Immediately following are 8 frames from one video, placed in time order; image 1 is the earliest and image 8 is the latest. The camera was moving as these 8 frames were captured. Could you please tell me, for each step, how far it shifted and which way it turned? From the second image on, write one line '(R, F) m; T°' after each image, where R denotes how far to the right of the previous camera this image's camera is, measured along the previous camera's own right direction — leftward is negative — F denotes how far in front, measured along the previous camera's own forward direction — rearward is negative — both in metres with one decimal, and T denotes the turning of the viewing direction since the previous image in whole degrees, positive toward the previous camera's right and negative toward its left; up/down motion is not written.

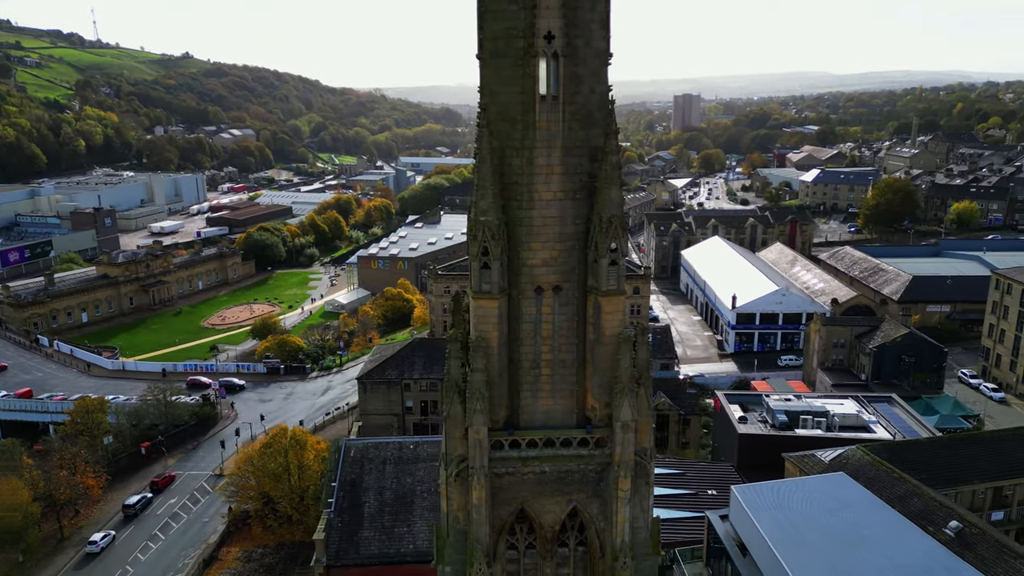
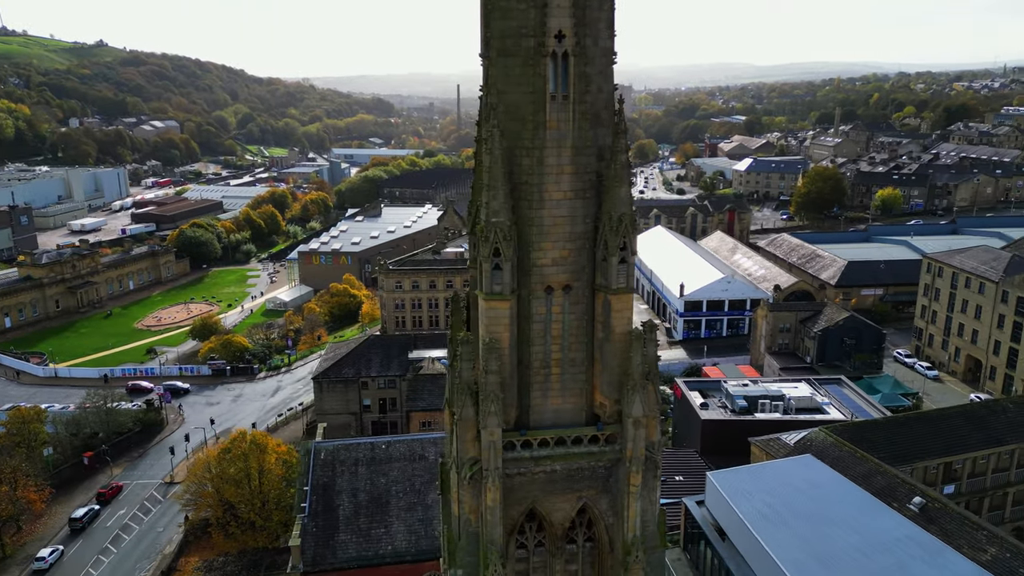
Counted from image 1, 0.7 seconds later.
(-1.2, +0.1) m; +5°
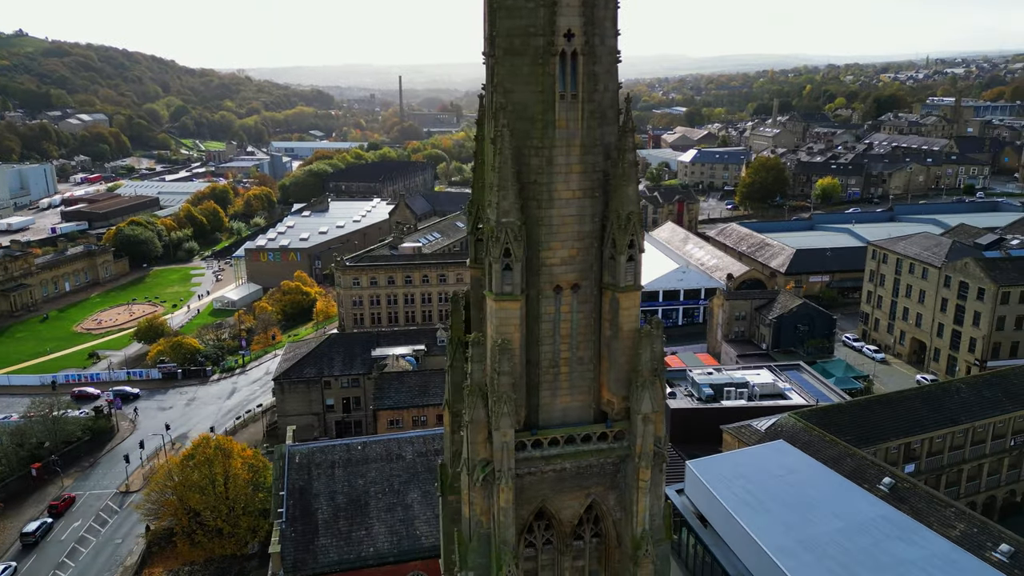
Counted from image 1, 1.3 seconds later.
(-1.1, +0.1) m; +4°
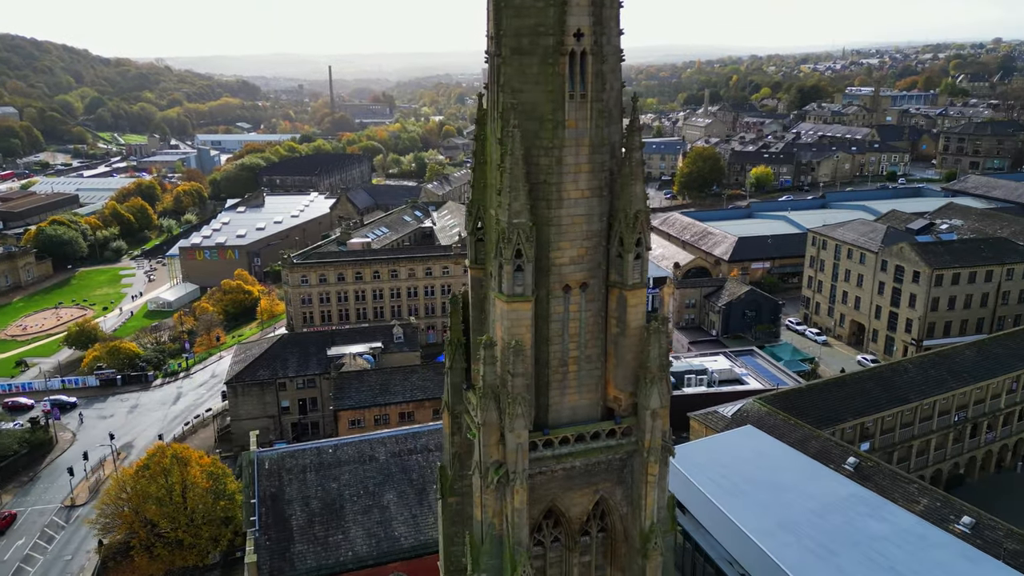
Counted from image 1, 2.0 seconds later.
(-1.2, +0.1) m; +5°
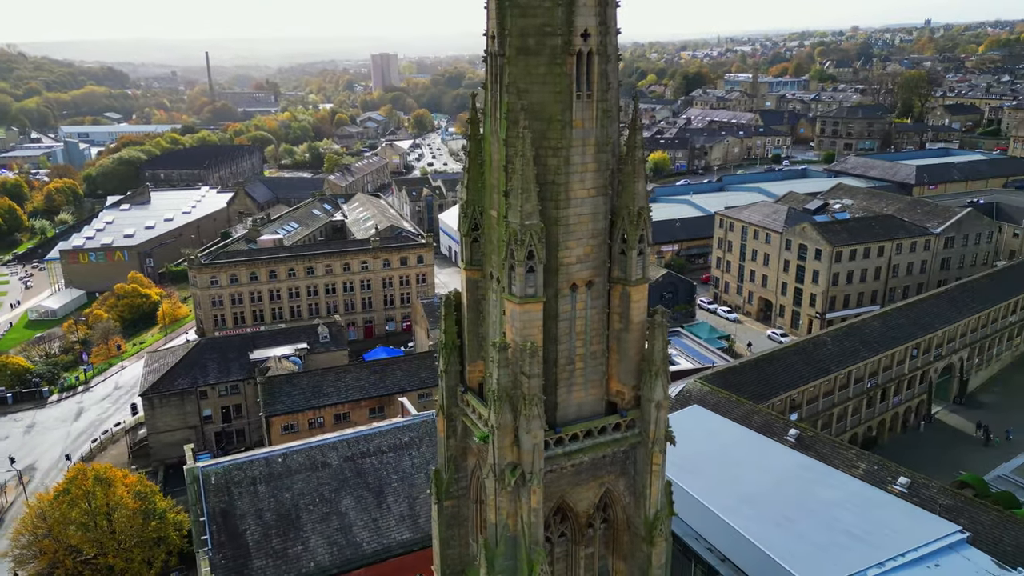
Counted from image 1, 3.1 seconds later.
(-1.8, +0.2) m; +8°
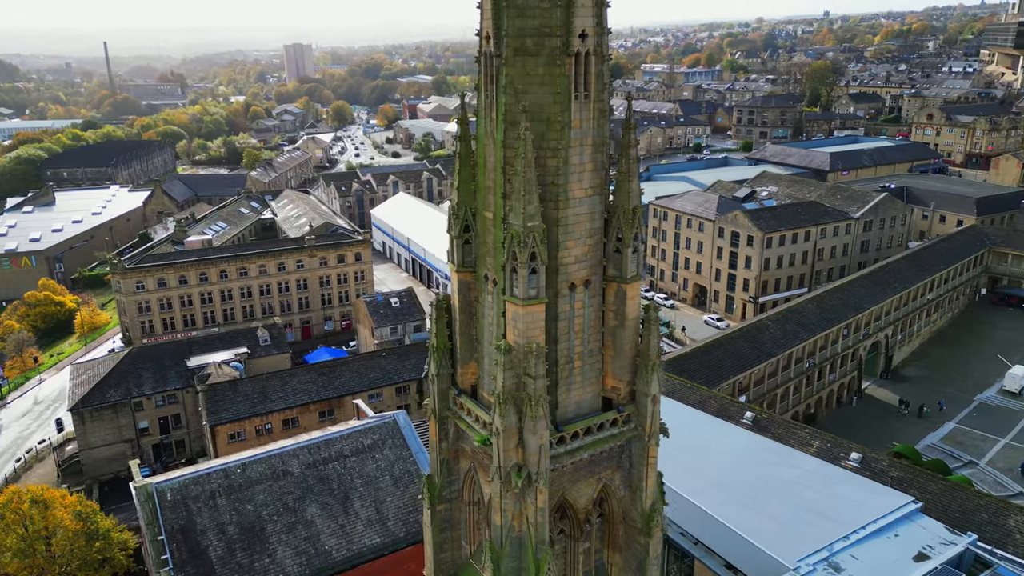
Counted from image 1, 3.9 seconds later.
(-1.3, +0.1) m; +6°
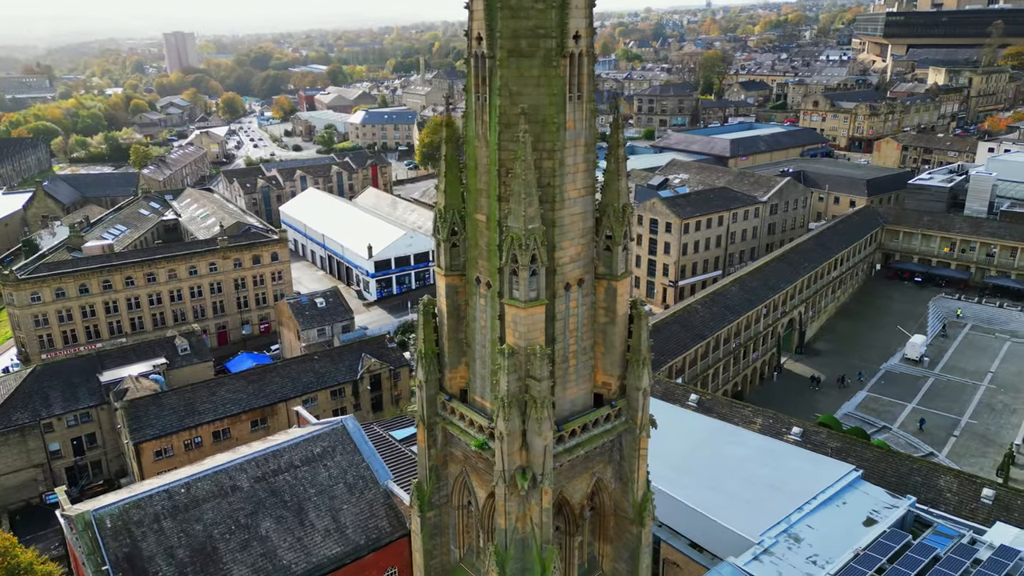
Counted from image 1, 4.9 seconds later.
(-1.5, +0.2) m; +7°
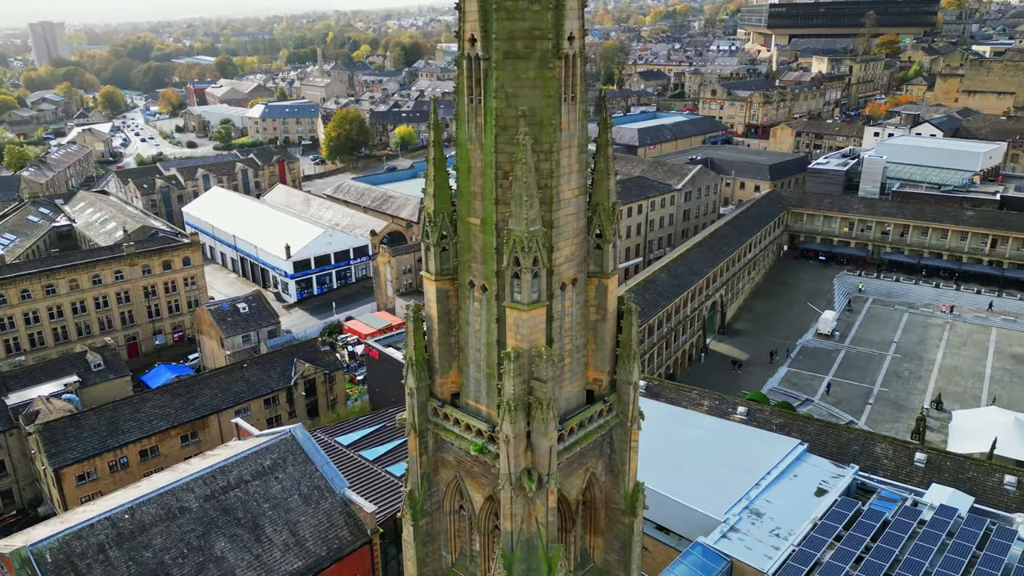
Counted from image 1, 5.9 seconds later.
(-1.5, +0.1) m; +7°
